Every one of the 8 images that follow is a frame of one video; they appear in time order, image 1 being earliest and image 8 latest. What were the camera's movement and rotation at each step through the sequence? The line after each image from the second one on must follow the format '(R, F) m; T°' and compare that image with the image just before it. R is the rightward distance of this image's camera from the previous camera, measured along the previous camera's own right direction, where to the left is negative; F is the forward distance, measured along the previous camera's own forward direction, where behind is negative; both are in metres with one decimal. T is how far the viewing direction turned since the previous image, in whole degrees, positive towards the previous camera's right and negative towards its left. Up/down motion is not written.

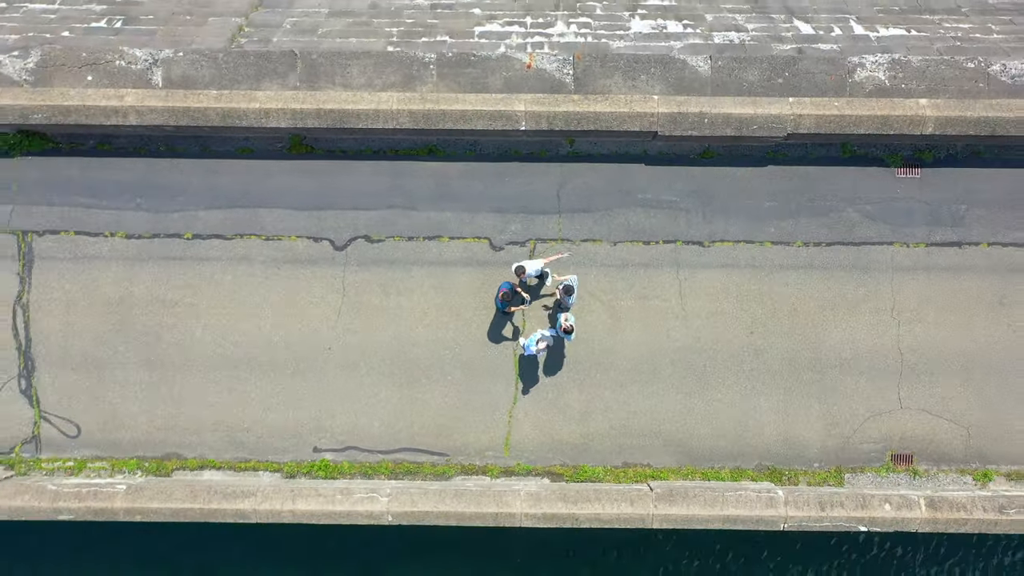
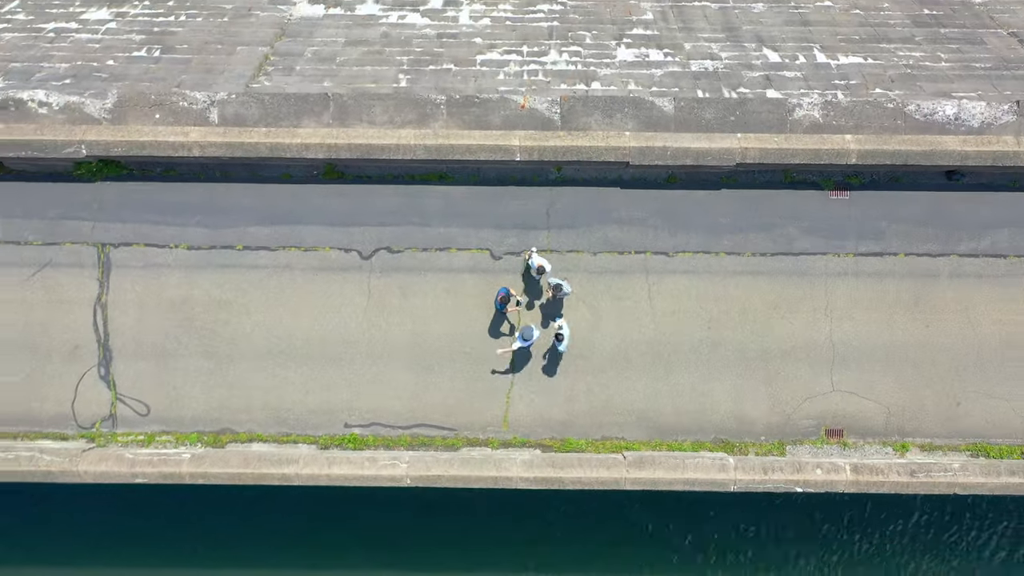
(0.0, -0.9) m; 0°
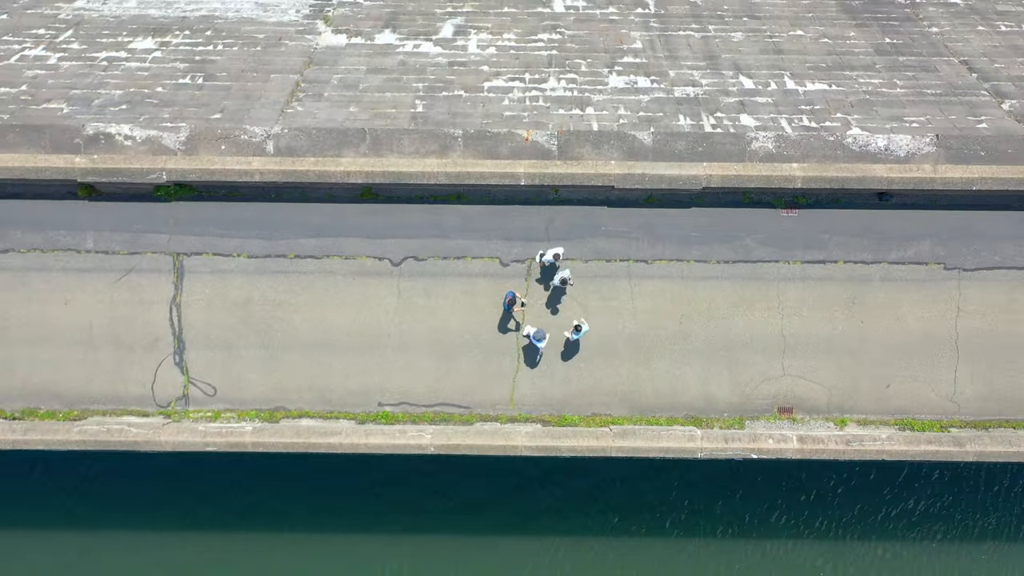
(-0.1, -1.1) m; 0°
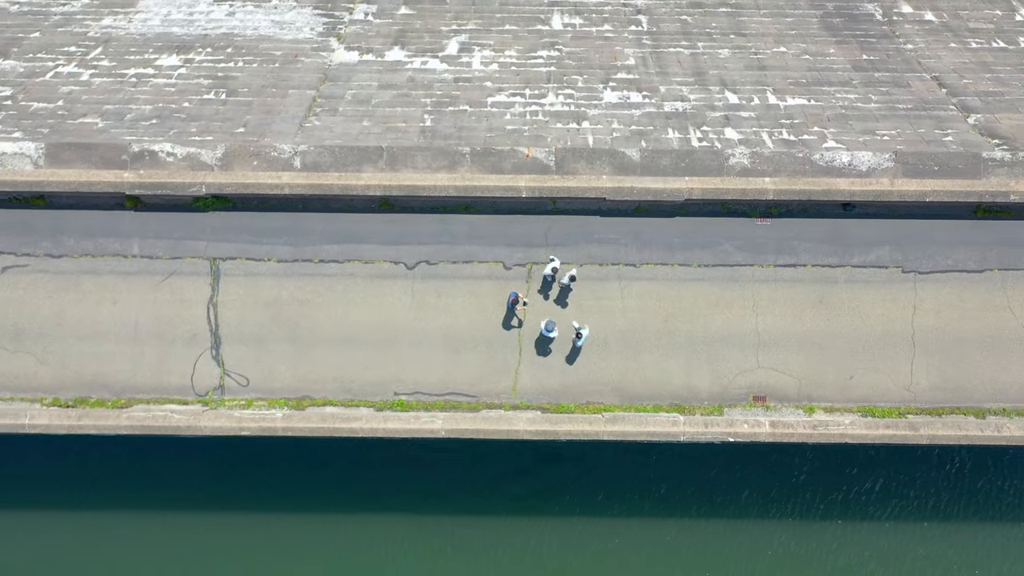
(0.0, -0.7) m; 0°
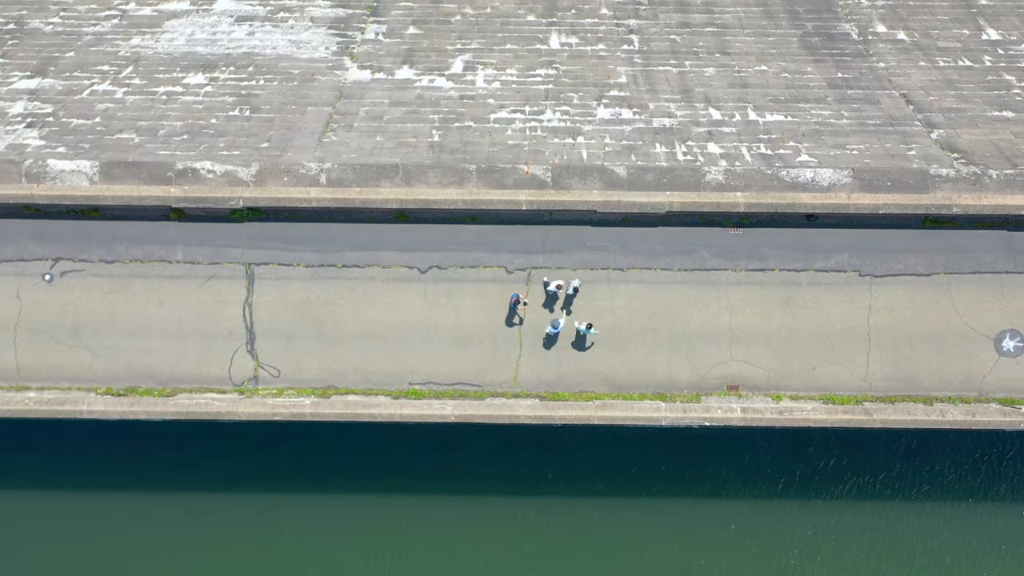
(0.0, -0.9) m; 0°
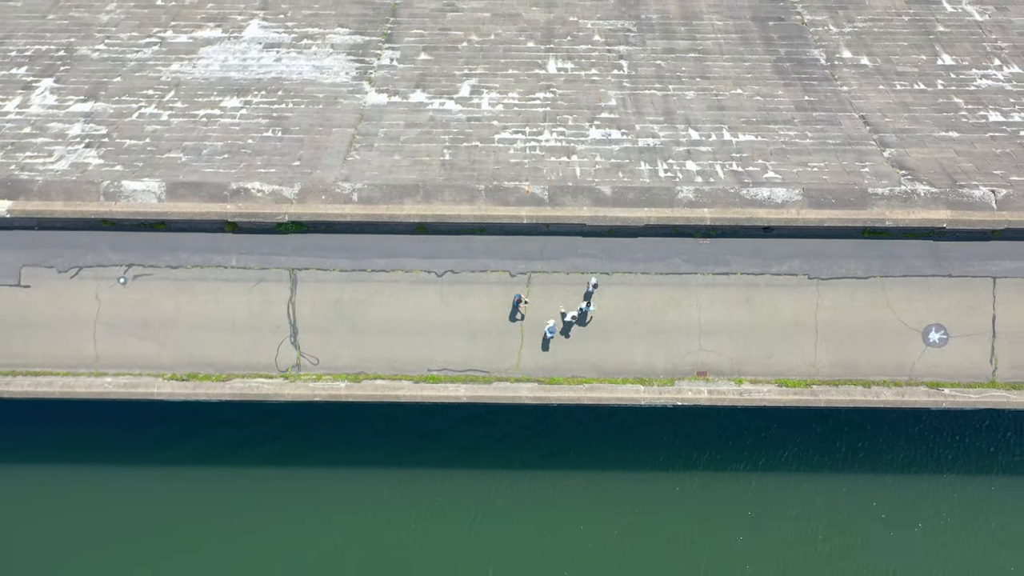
(0.0, -1.4) m; 0°
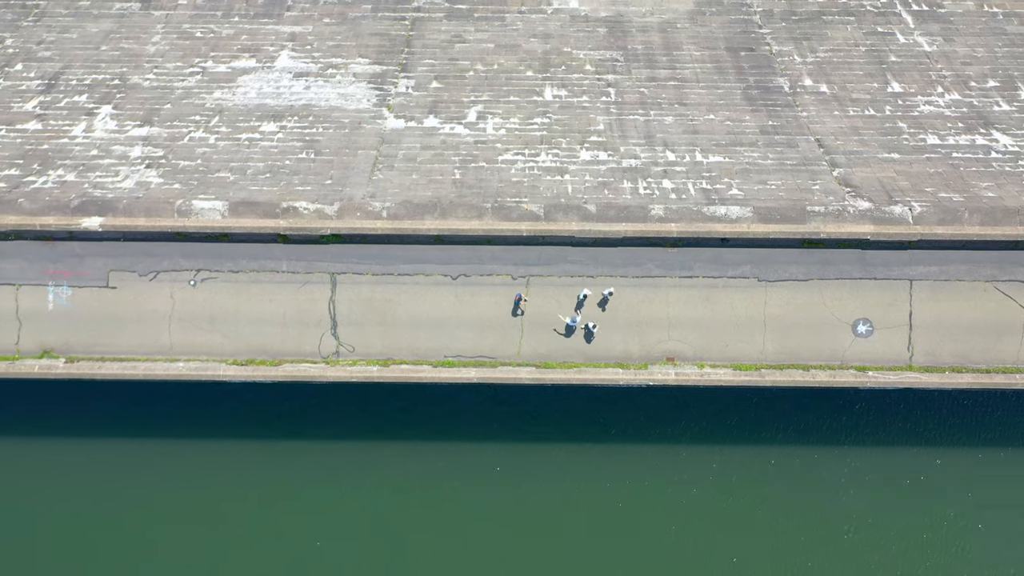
(0.0, -2.0) m; 0°
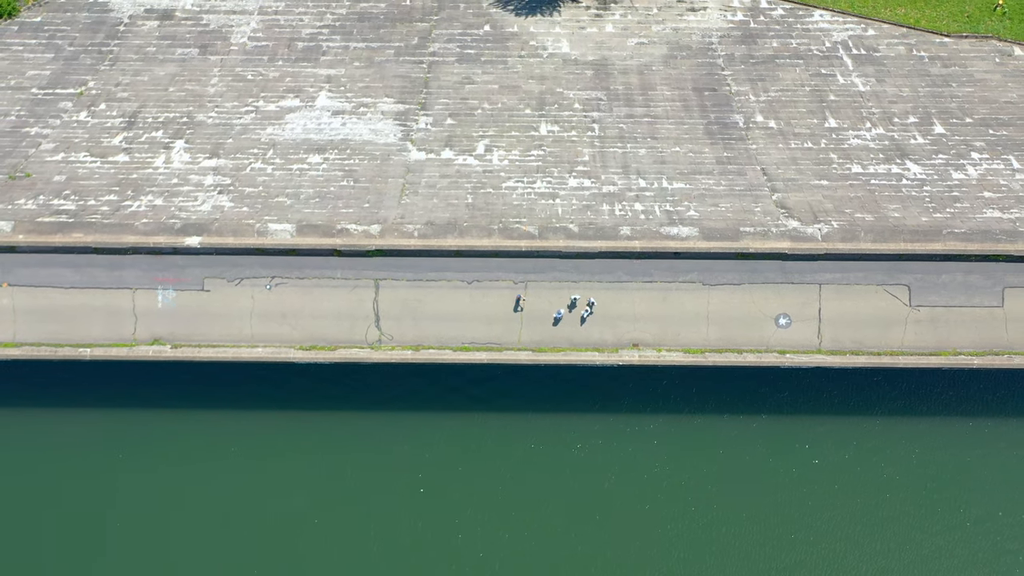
(0.0, -3.4) m; 0°
